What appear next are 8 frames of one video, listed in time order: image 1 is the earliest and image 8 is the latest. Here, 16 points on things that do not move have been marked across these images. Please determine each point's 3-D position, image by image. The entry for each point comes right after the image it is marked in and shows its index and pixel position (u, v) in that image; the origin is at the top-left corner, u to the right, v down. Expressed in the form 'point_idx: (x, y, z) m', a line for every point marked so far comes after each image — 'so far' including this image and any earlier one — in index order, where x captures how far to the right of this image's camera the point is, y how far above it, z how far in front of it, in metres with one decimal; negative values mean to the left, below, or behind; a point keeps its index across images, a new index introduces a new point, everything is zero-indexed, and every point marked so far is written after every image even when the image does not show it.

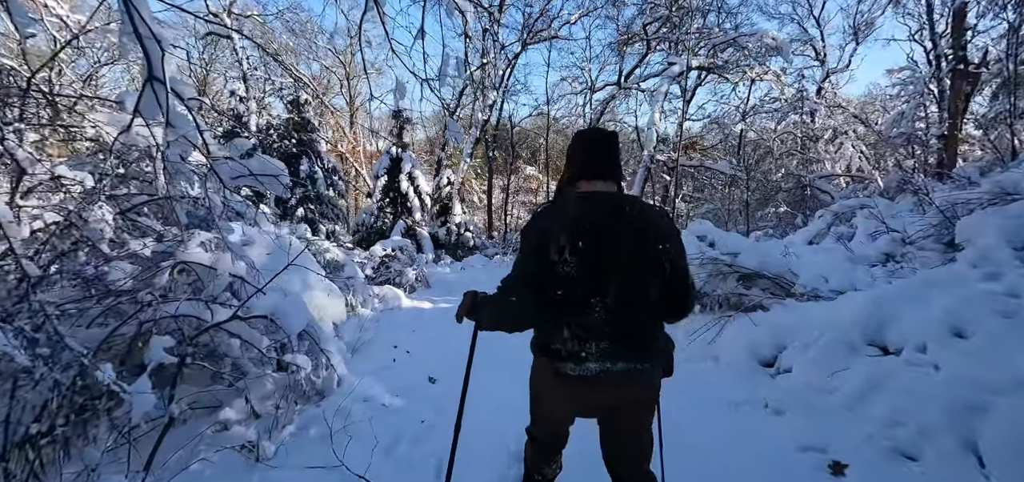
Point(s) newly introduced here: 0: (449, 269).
0: (-1.8, -0.8, +15.5) m
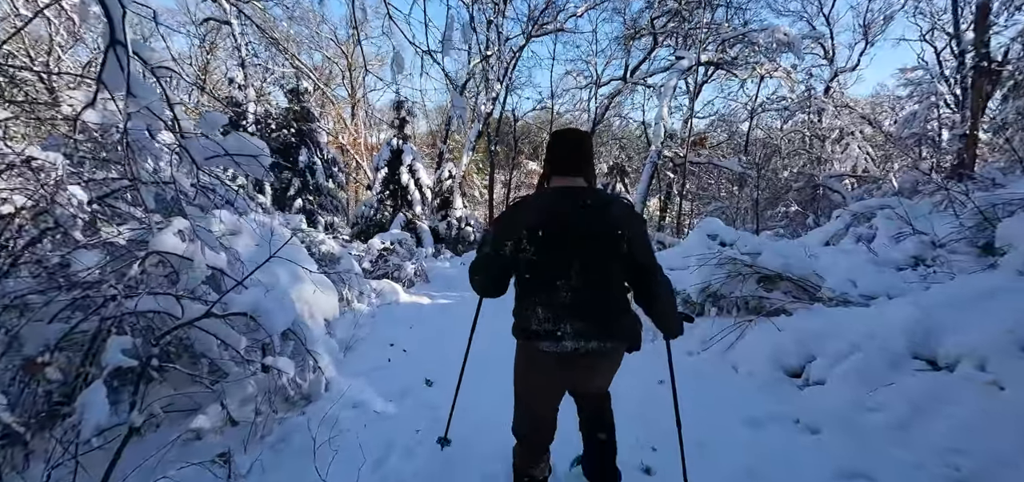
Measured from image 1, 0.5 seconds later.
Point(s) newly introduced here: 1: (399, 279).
0: (-1.8, -0.6, +15.1) m
1: (-2.5, -0.9, +11.8) m
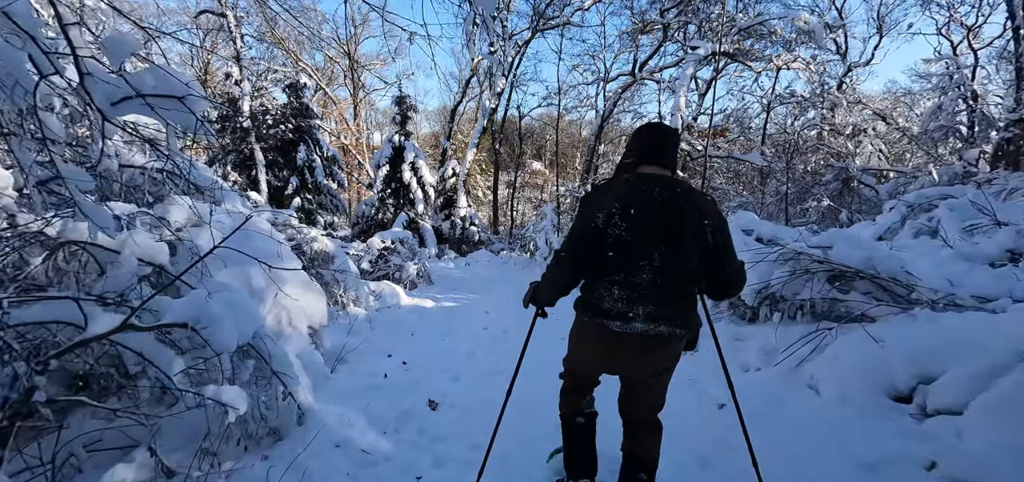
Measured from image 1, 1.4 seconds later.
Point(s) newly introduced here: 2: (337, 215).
0: (-1.6, -0.6, +14.4) m
1: (-2.3, -0.8, +11.0) m
2: (-6.3, +0.9, +19.6) m
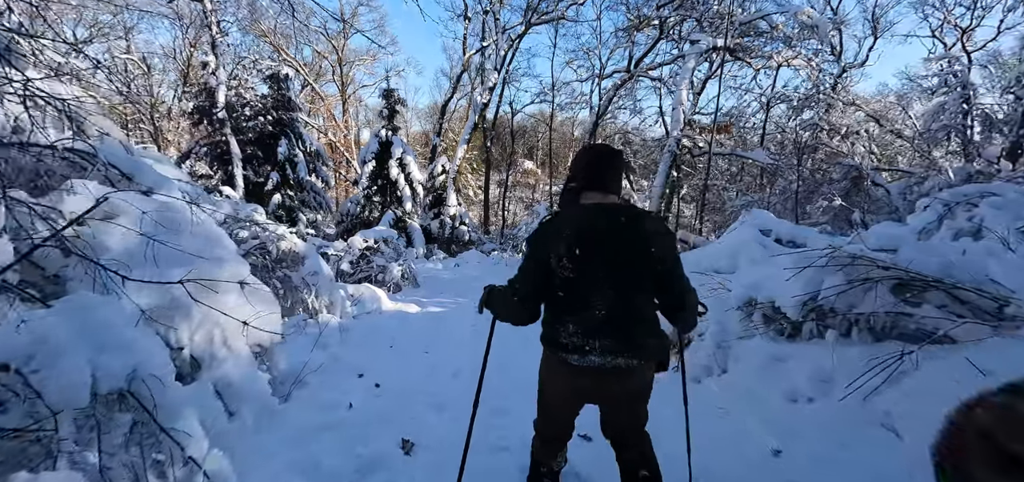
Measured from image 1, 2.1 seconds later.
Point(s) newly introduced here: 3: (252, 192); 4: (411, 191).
0: (-1.8, -0.6, +13.6) m
1: (-2.4, -0.8, +10.2) m
2: (-6.6, +1.0, +18.8) m
3: (-8.5, +1.6, +17.6) m
4: (-3.4, +1.7, +18.1) m
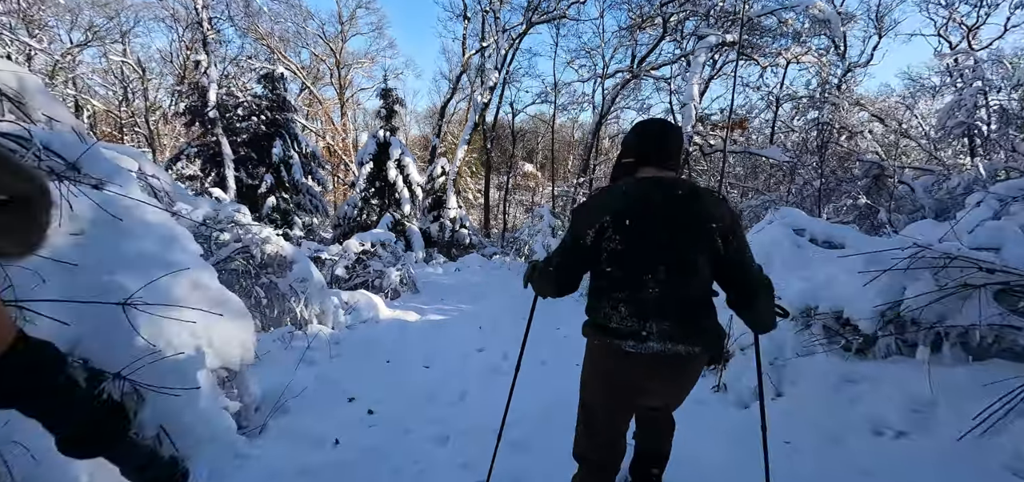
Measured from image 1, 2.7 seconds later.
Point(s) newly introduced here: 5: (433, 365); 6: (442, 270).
0: (-1.7, -0.7, +13.0) m
1: (-2.3, -0.9, +9.7) m
2: (-6.6, +0.8, +18.2) m
3: (-8.4, +1.4, +17.0) m
4: (-3.3, +1.6, +17.6) m
5: (-0.8, -1.2, +5.4) m
6: (-1.7, -0.7, +13.1) m
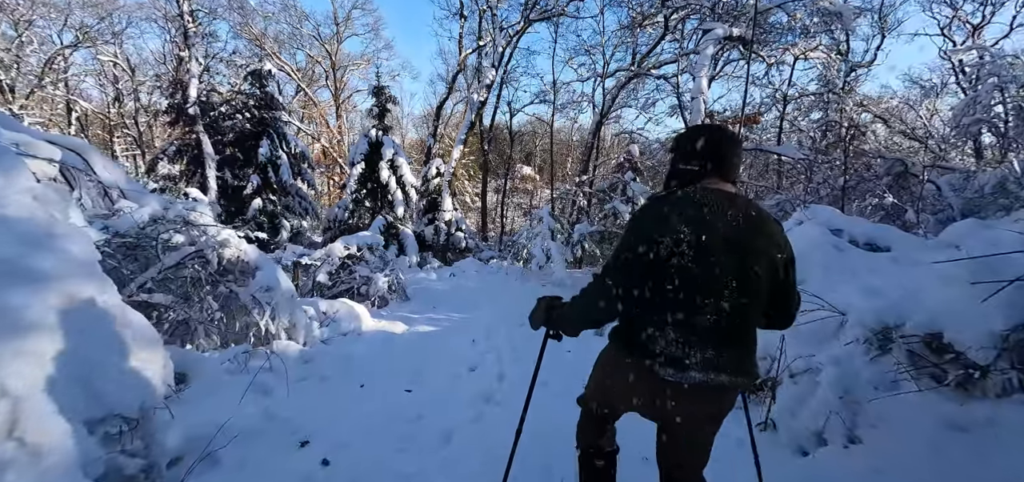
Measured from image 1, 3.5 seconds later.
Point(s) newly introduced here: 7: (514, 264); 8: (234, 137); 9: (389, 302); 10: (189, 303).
0: (-1.7, -0.8, +12.2) m
1: (-2.4, -0.9, +8.9) m
2: (-6.6, +0.7, +17.4) m
3: (-8.5, +1.3, +16.3) m
4: (-3.4, +1.4, +16.8) m
5: (-0.8, -1.3, +4.6) m
6: (-1.7, -0.8, +12.3) m
7: (0.0, -0.6, +14.0) m
8: (-8.2, +3.1, +15.9) m
9: (-2.0, -1.0, +8.9) m
10: (-2.8, -0.5, +4.7) m
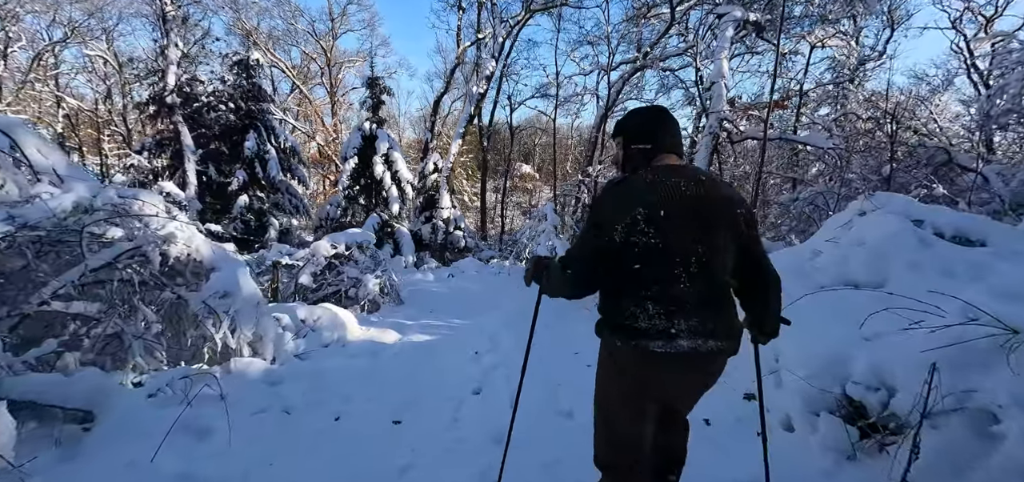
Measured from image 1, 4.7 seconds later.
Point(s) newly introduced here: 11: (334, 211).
0: (-1.7, -0.7, +11.3) m
1: (-2.3, -0.9, +8.0) m
2: (-6.6, +0.7, +16.5) m
3: (-8.4, +1.3, +15.3) m
4: (-3.3, +1.5, +15.9) m
5: (-0.7, -1.2, +3.7) m
6: (-1.7, -0.7, +11.4) m
7: (+0.1, -0.6, +13.1) m
8: (-8.1, +3.1, +15.0) m
9: (-2.0, -1.0, +8.0) m
10: (-2.7, -0.5, +3.8) m
11: (-5.2, +0.9, +16.0) m
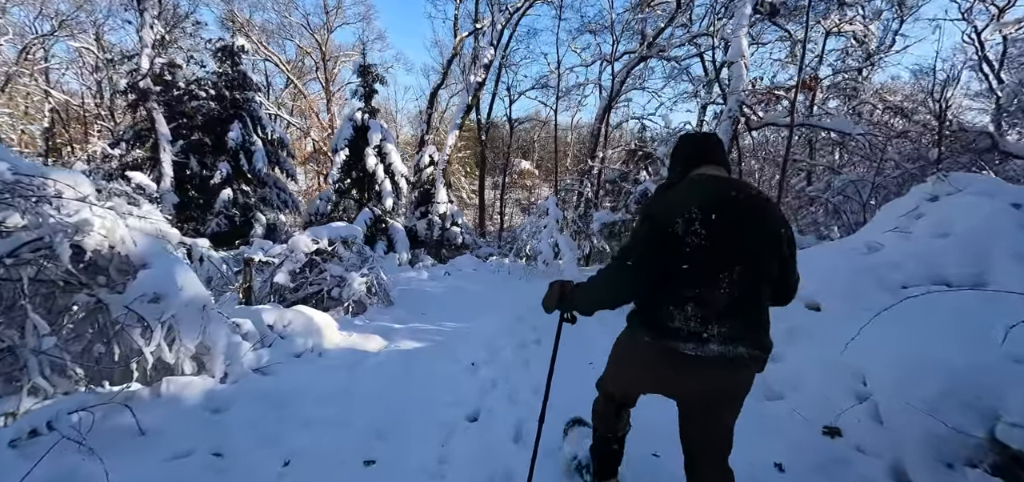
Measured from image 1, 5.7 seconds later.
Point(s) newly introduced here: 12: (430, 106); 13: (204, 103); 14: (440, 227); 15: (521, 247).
0: (-1.7, -0.6, +10.5) m
1: (-2.3, -0.8, +7.1) m
2: (-6.6, +0.8, +15.6) m
3: (-8.4, +1.4, +14.5) m
4: (-3.3, +1.6, +15.0) m
5: (-0.7, -1.1, +2.8) m
6: (-1.7, -0.6, +10.6) m
7: (+0.1, -0.5, +12.3) m
8: (-8.1, +3.2, +14.1) m
9: (-1.9, -0.9, +7.2) m
10: (-2.7, -0.4, +3.0) m
11: (-5.3, +1.0, +15.1) m
12: (-3.0, +5.0, +19.9) m
13: (-8.0, +3.6, +14.0) m
14: (-2.2, +0.5, +16.9) m
15: (+0.3, -0.1, +12.2) m
